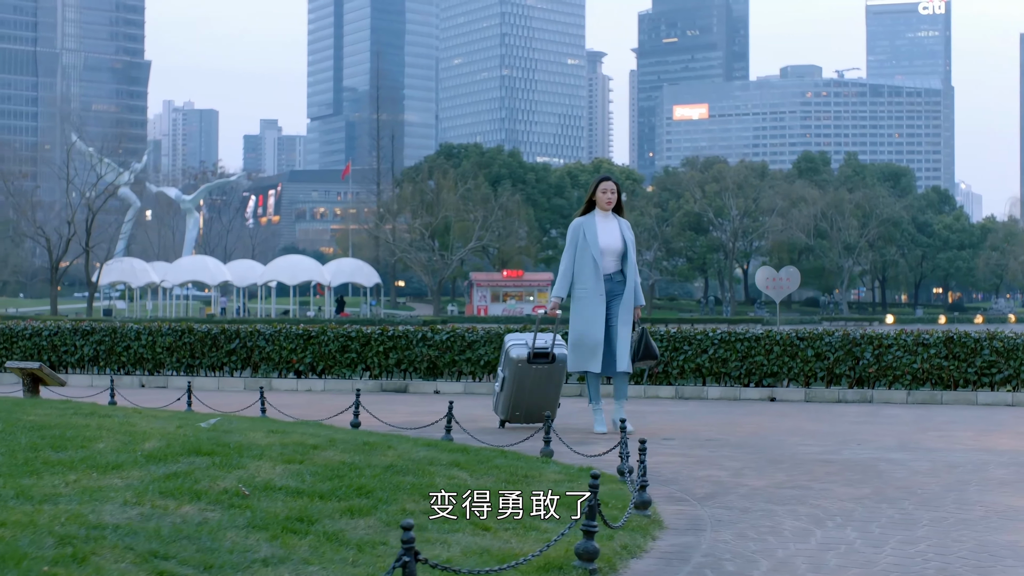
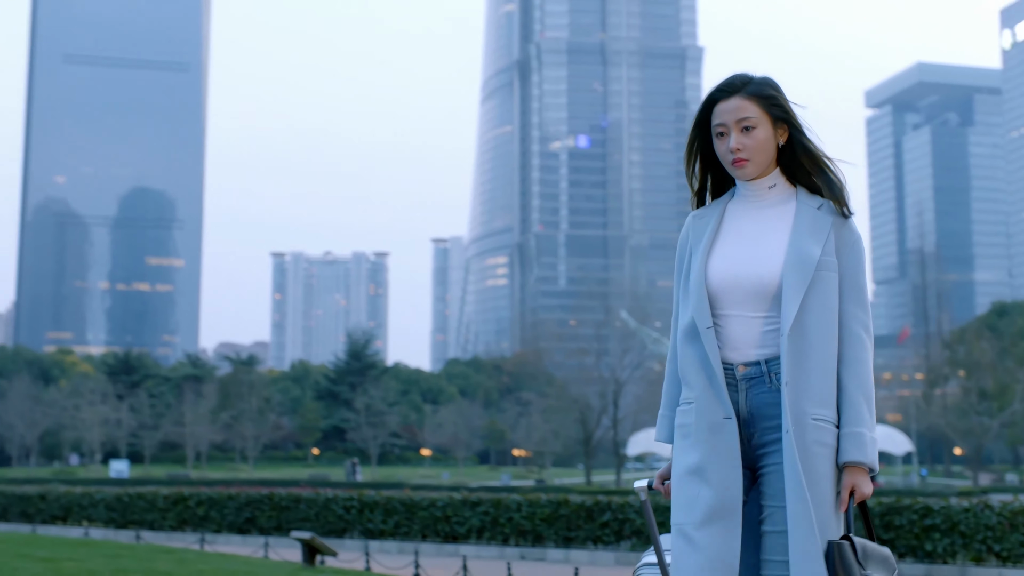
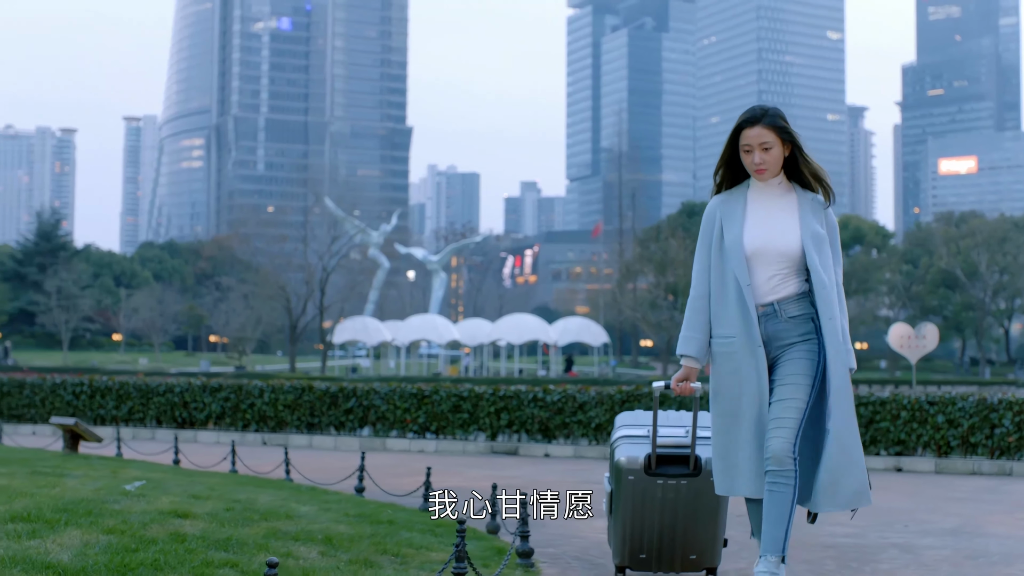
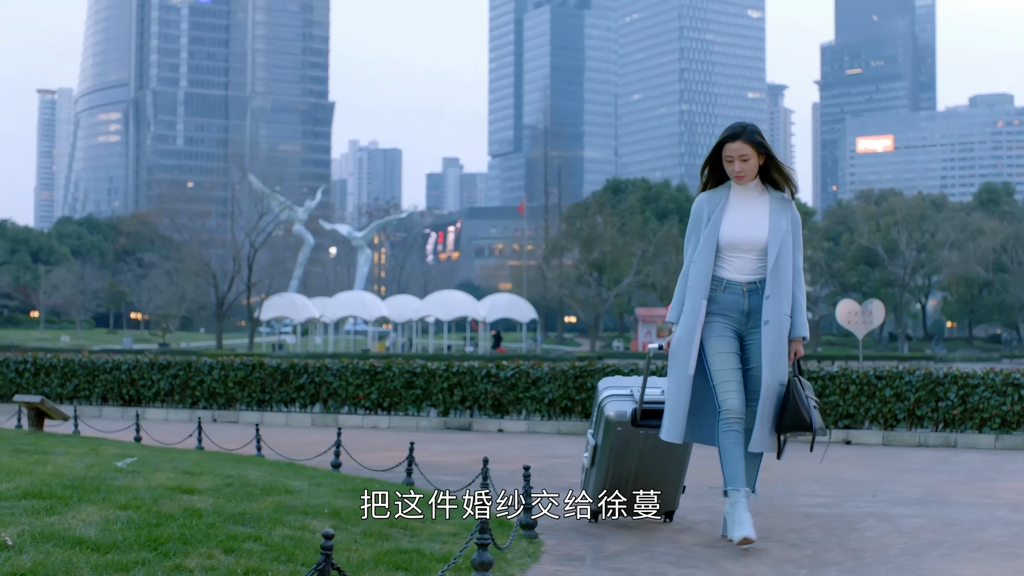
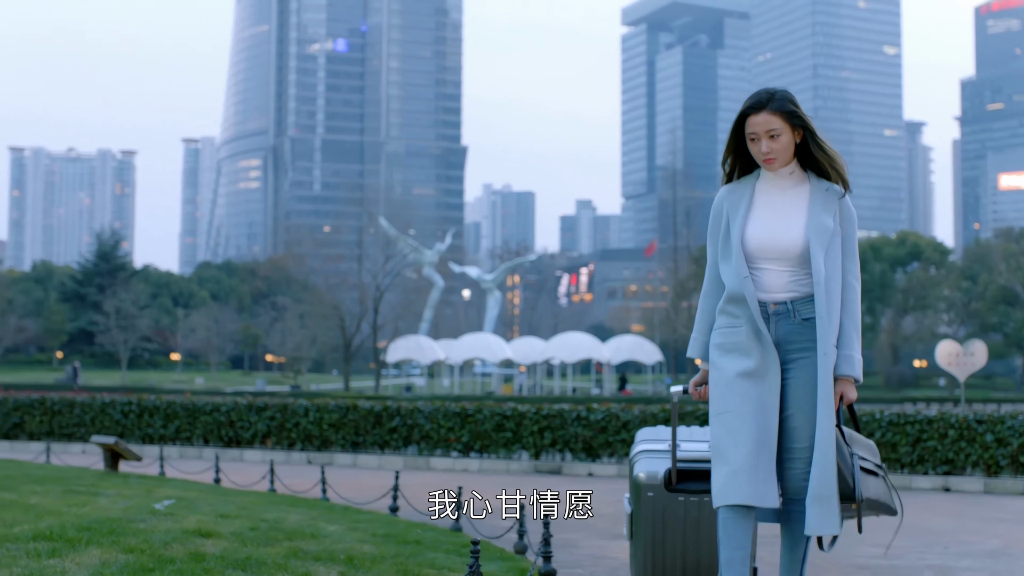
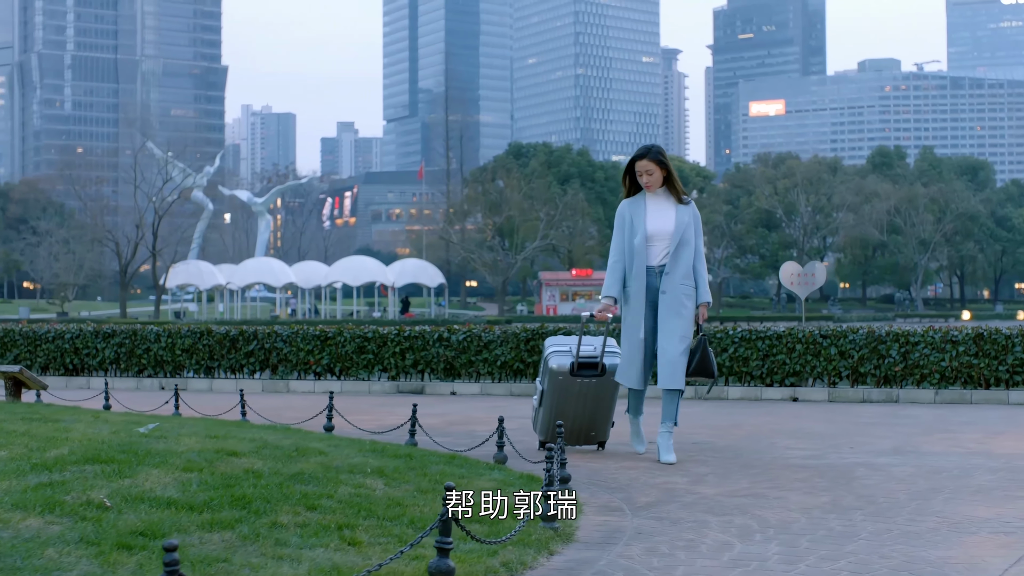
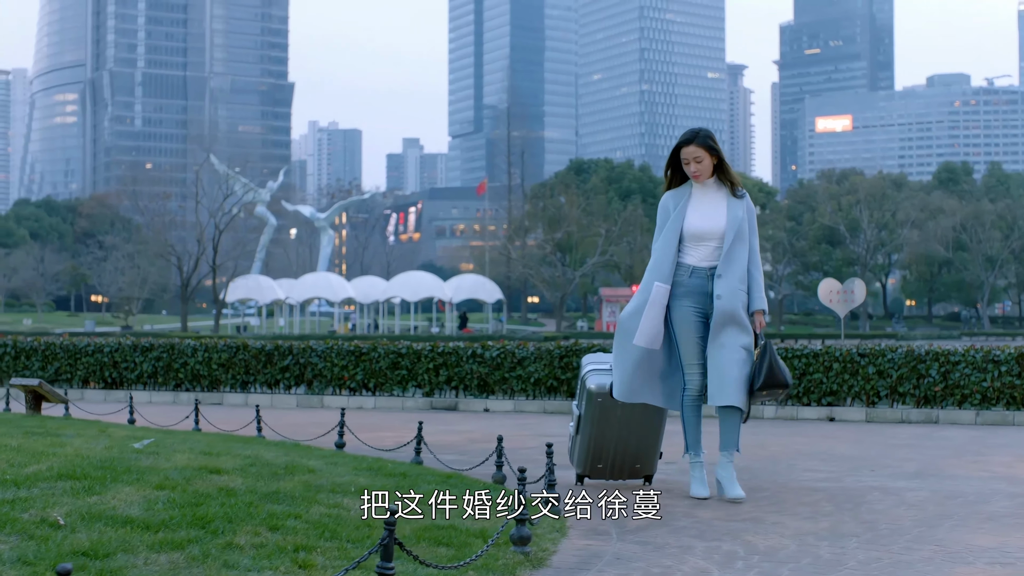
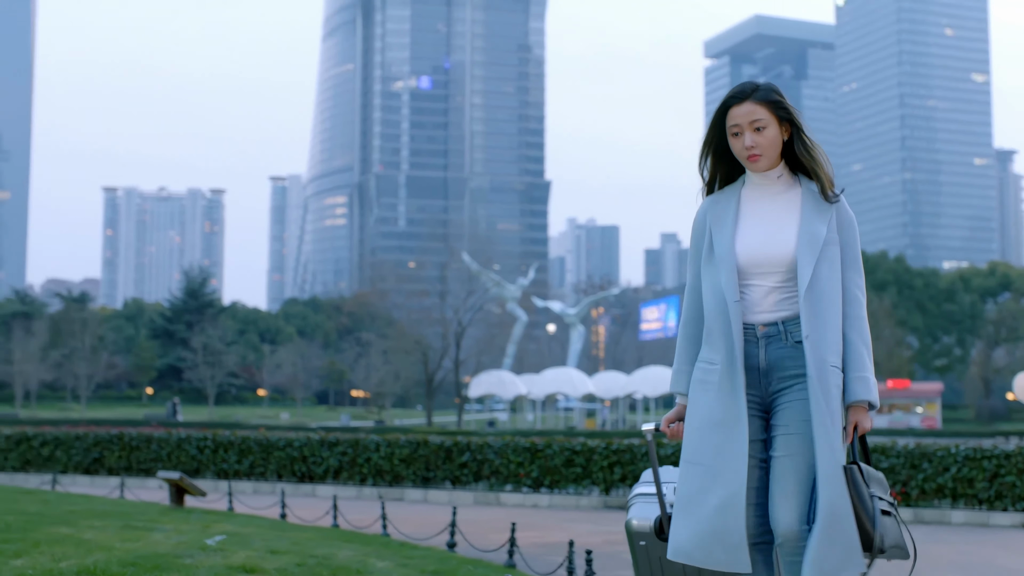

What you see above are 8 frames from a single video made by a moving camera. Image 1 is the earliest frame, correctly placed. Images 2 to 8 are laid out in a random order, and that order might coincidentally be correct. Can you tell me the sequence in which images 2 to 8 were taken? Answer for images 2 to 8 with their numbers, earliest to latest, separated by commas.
6, 7, 4, 3, 5, 8, 2
